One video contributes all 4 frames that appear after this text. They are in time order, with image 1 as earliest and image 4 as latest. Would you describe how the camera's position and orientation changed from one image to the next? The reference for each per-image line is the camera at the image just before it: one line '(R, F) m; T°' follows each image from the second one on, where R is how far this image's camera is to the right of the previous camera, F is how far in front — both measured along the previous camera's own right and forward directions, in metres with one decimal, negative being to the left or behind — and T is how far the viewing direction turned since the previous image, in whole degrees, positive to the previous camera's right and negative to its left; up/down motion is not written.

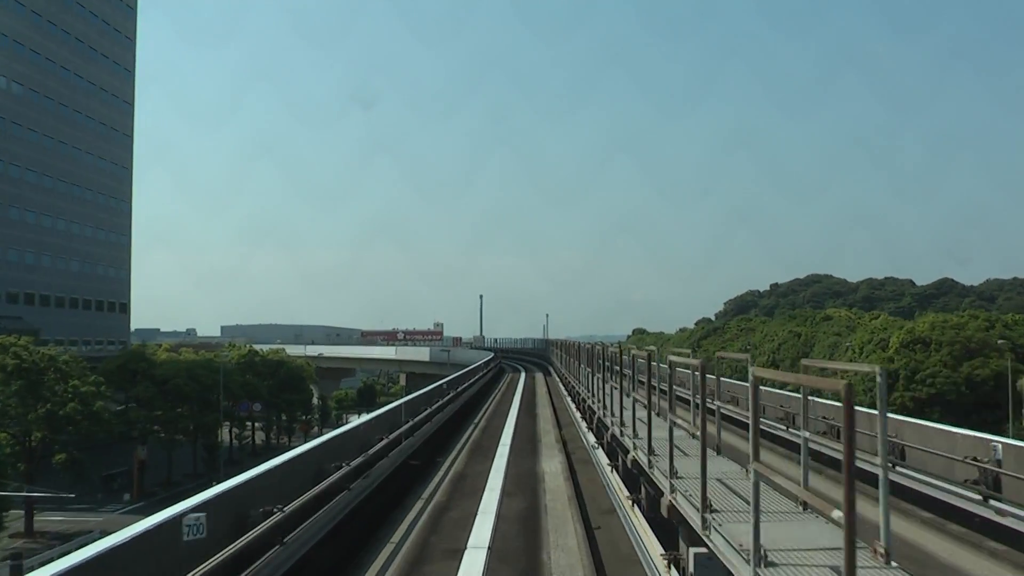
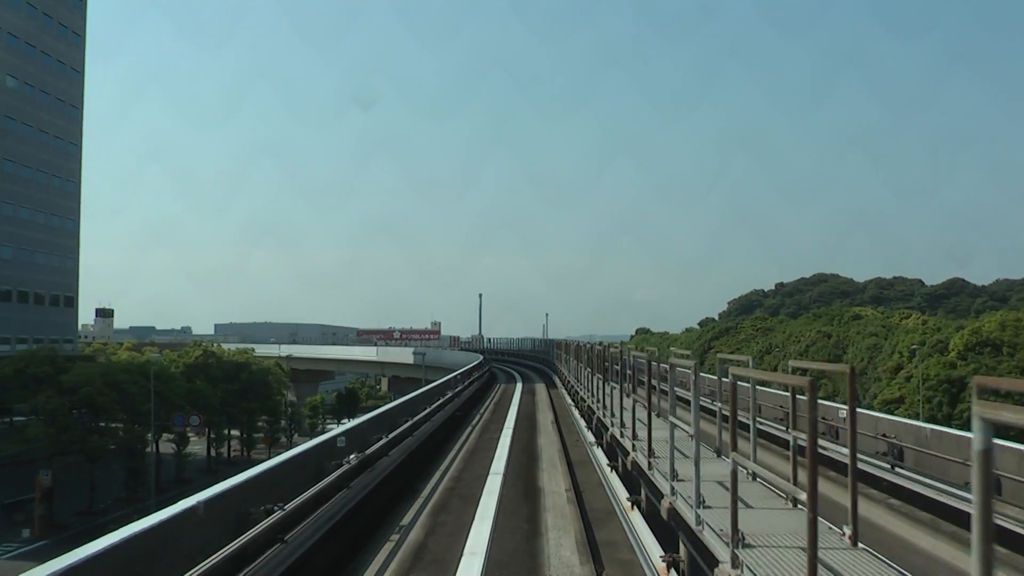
(0.0, +0.6) m; 0°
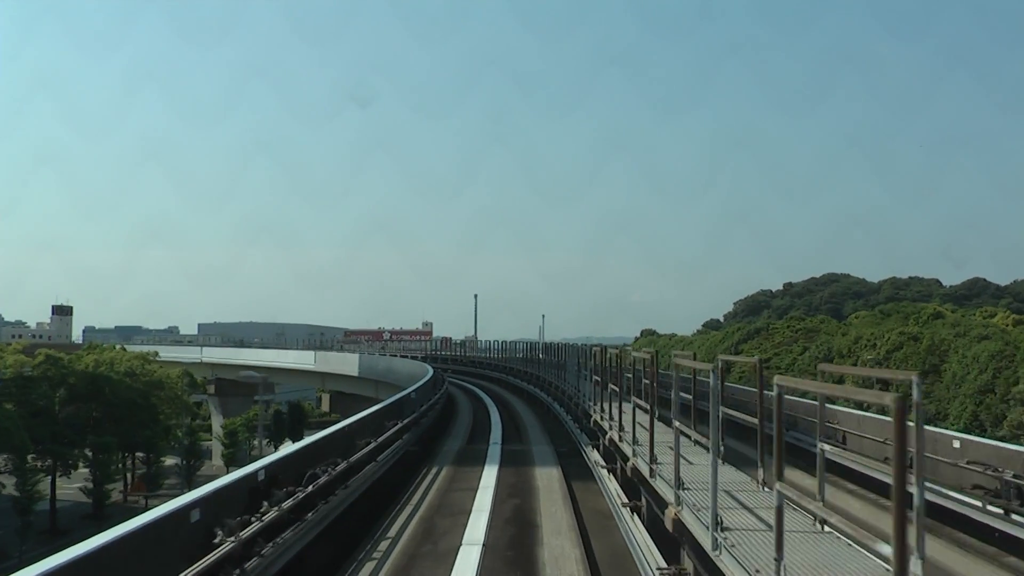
(+0.1, +1.3) m; 0°
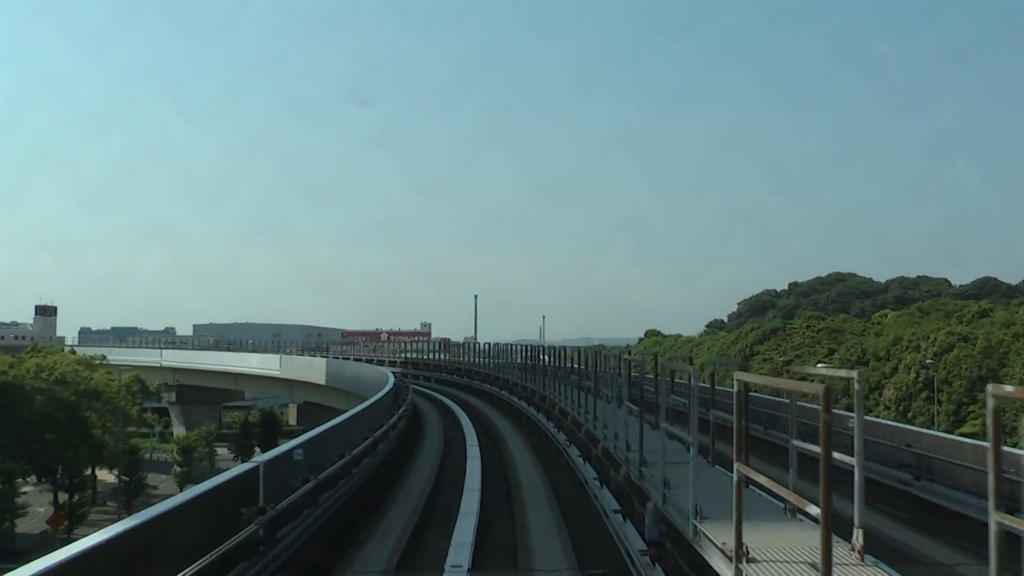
(0.0, +0.5) m; 0°
